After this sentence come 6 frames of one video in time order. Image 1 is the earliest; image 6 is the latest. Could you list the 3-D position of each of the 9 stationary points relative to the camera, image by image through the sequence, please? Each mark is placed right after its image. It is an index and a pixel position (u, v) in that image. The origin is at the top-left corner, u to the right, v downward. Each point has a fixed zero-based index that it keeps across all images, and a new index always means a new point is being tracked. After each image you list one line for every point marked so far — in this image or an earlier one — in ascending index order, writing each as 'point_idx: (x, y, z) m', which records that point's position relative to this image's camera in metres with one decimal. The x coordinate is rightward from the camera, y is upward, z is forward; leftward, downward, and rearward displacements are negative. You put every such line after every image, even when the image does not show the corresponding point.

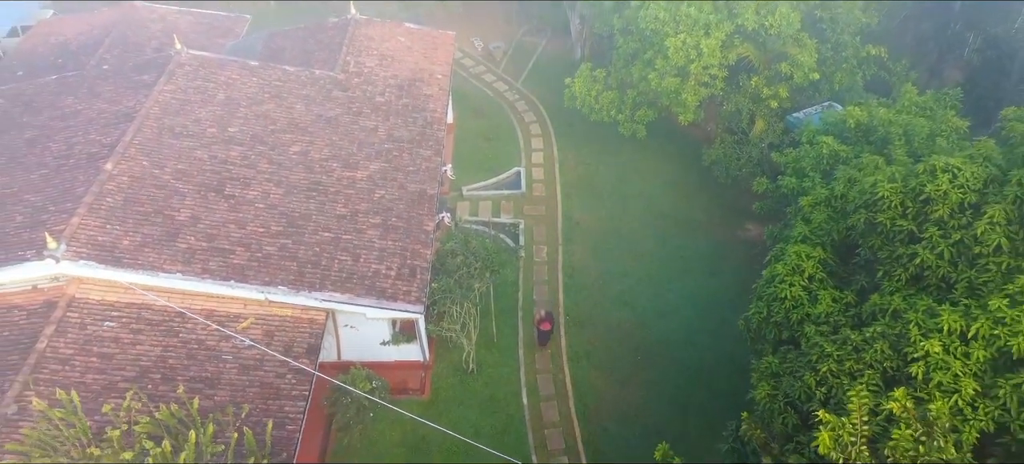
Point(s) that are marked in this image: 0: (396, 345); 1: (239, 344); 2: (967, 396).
0: (-2.9, -2.8, +14.9) m
1: (-5.9, -2.4, +13.1) m
2: (+5.1, -1.8, +6.8) m
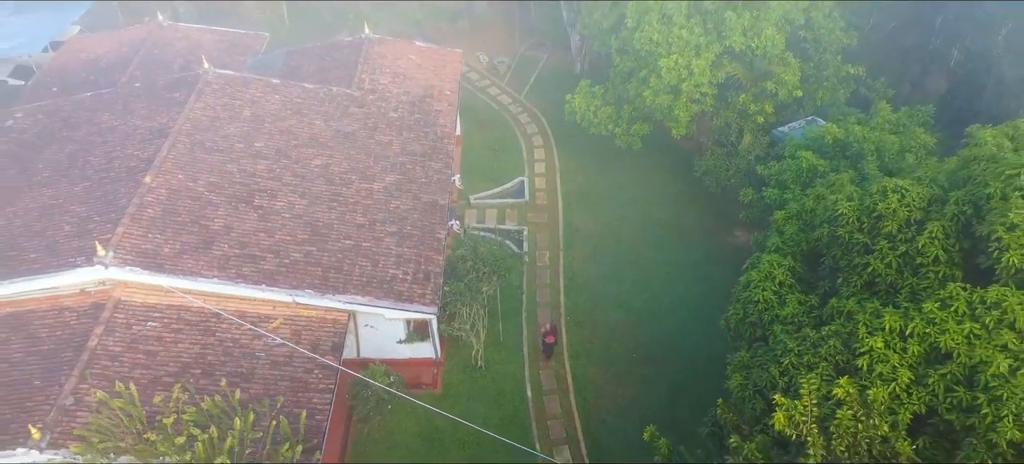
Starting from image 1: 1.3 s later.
0: (-2.7, -3.0, +16.2) m
1: (-5.8, -2.6, +14.4) m
2: (+5.2, -2.0, +8.1) m
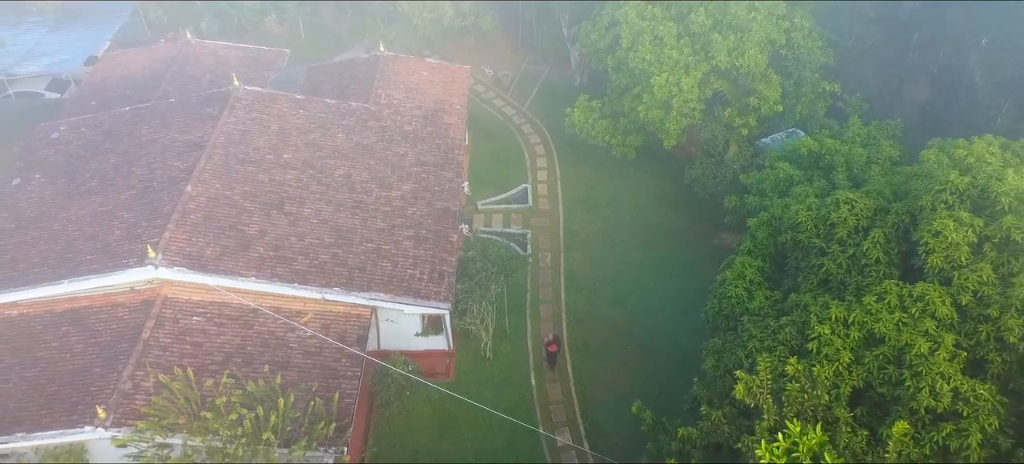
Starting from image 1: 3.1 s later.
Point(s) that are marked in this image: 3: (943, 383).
0: (-2.5, -3.1, +17.9) m
1: (-5.6, -2.7, +16.1) m
2: (+5.4, -2.1, +9.8) m
3: (+6.4, -2.2, +9.0) m
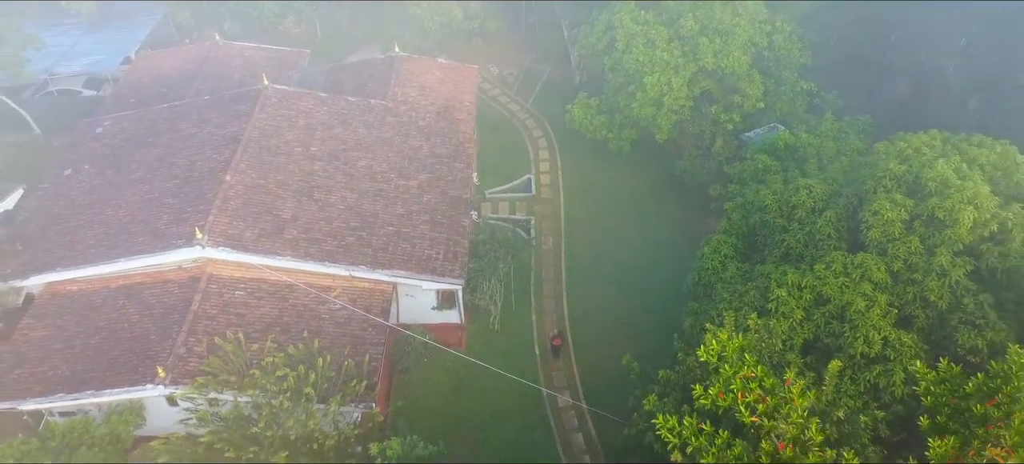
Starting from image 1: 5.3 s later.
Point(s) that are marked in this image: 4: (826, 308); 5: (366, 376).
0: (-2.4, -2.6, +19.9) m
1: (-5.4, -2.2, +18.1) m
2: (+5.6, -1.7, +11.8) m
3: (+6.6, -1.8, +11.0) m
4: (+6.1, -1.5, +11.7) m
5: (-4.1, -4.0, +16.7) m
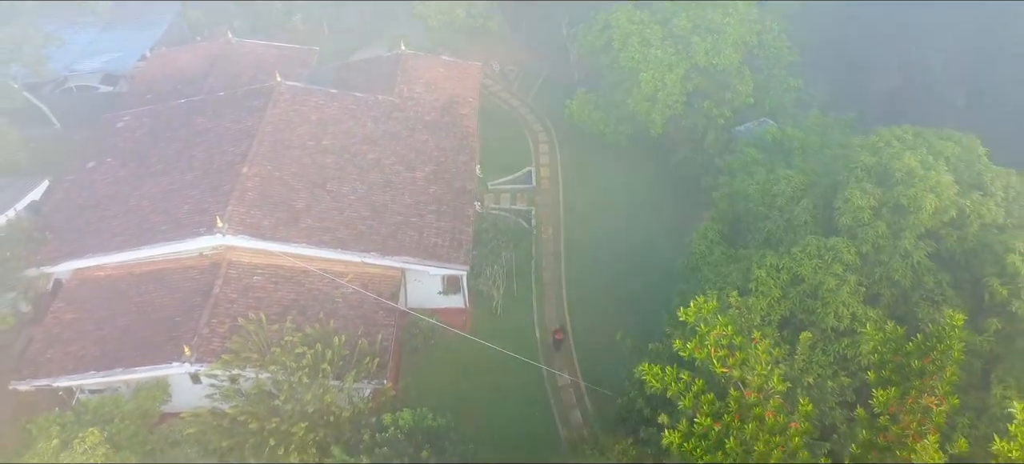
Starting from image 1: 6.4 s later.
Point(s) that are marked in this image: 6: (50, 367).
0: (-2.3, -2.2, +21.1) m
1: (-5.3, -1.9, +19.3) m
2: (+5.6, -1.4, +12.9) m
3: (+6.7, -1.5, +12.1) m
4: (+6.2, -1.2, +12.9) m
5: (-4.0, -3.7, +17.9) m
6: (-13.6, -4.0, +17.8) m
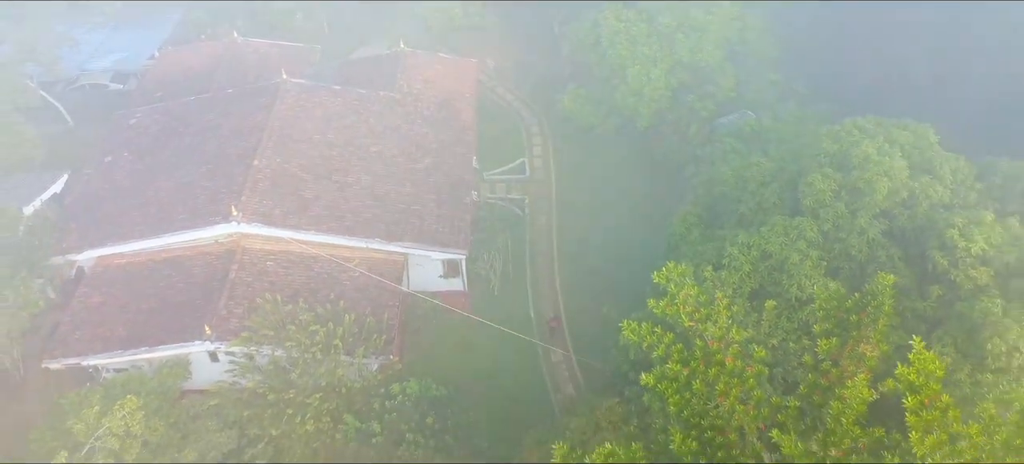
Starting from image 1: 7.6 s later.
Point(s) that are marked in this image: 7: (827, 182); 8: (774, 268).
0: (-2.4, -1.8, +22.5) m
1: (-5.5, -1.5, +20.6) m
2: (+5.6, -0.9, +14.4) m
3: (+6.6, -1.1, +13.6) m
4: (+6.1, -0.7, +14.3) m
5: (-4.1, -3.2, +19.3) m
6: (-13.7, -3.7, +19.1) m
7: (+7.7, +1.2, +14.7) m
8: (+6.2, -0.9, +14.2) m
